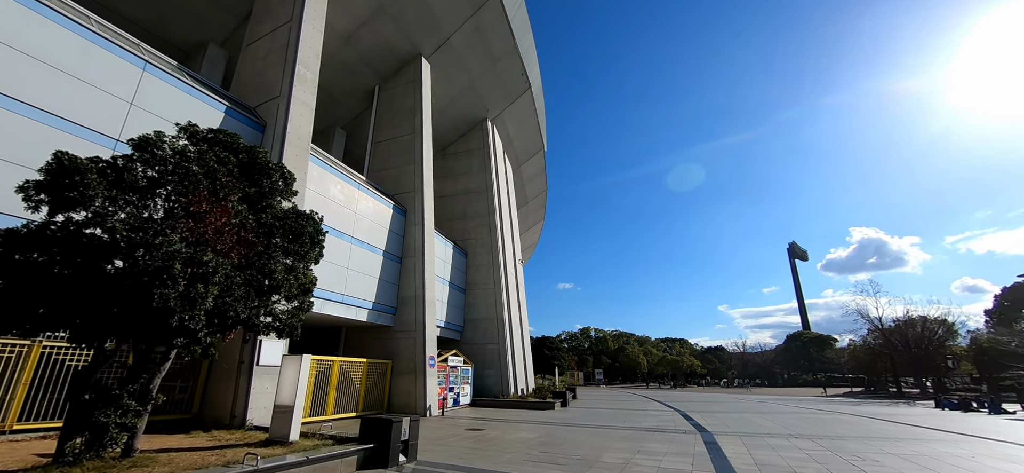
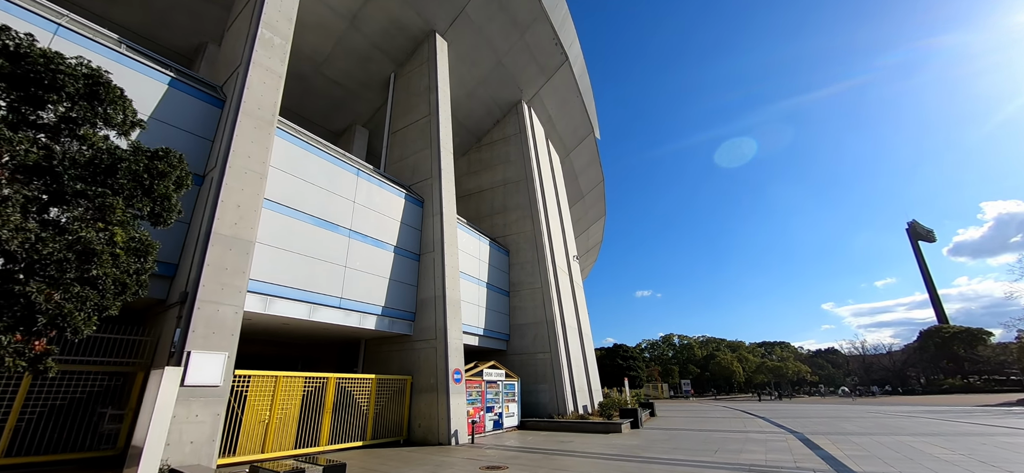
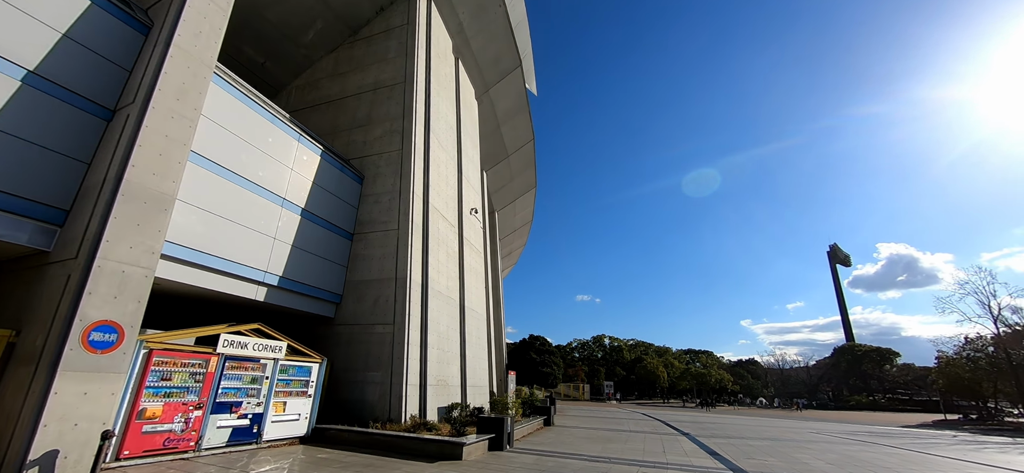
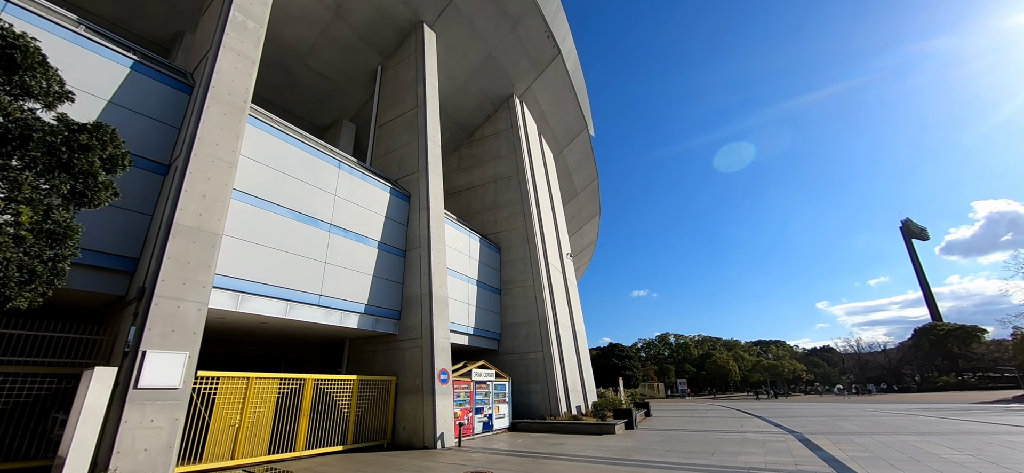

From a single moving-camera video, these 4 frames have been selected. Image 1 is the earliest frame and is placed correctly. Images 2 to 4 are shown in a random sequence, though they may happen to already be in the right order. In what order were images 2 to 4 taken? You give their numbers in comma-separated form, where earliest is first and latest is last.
2, 4, 3
